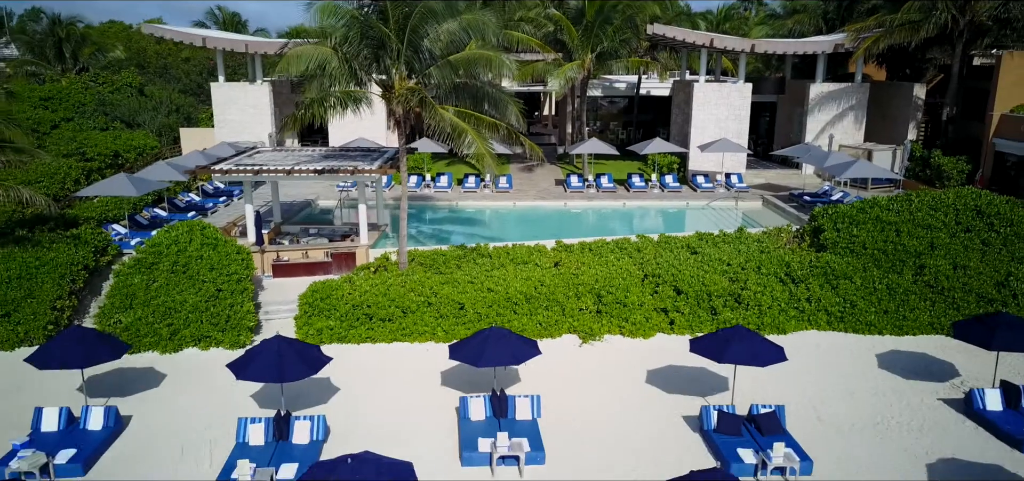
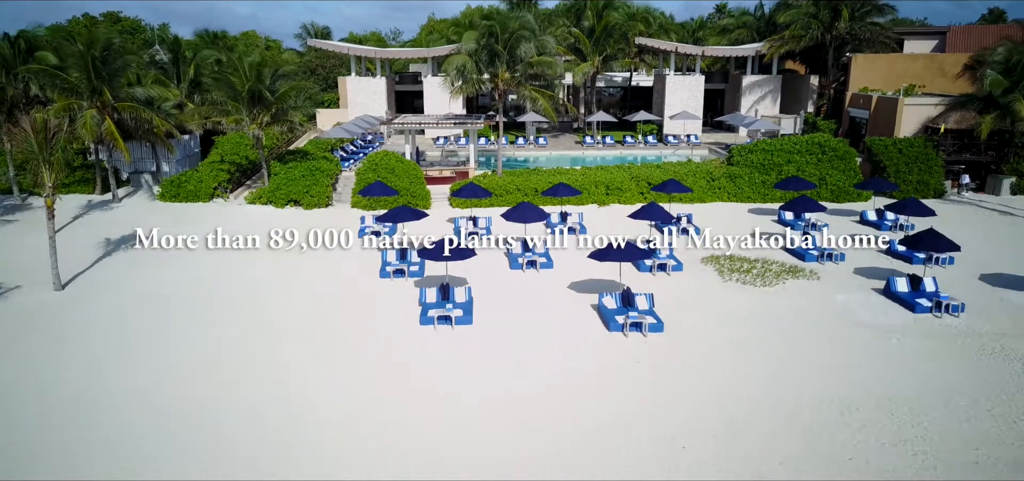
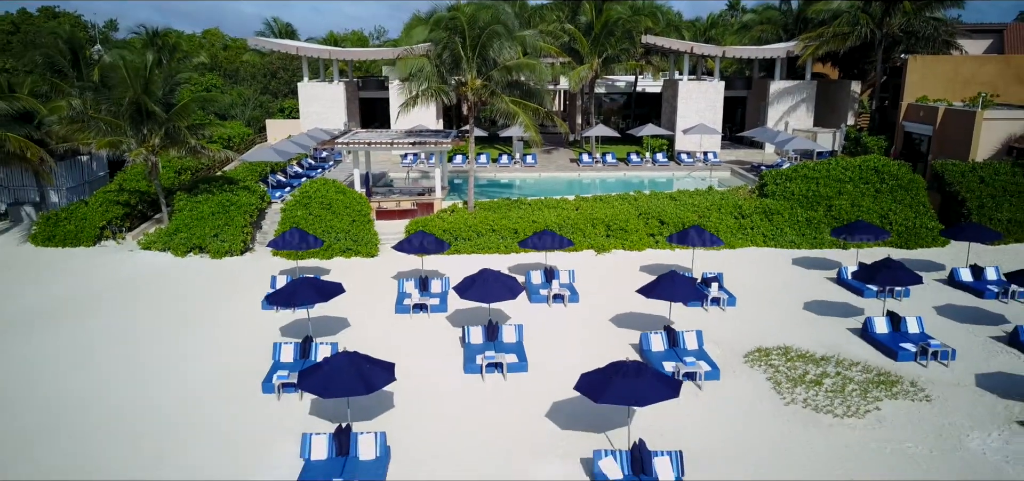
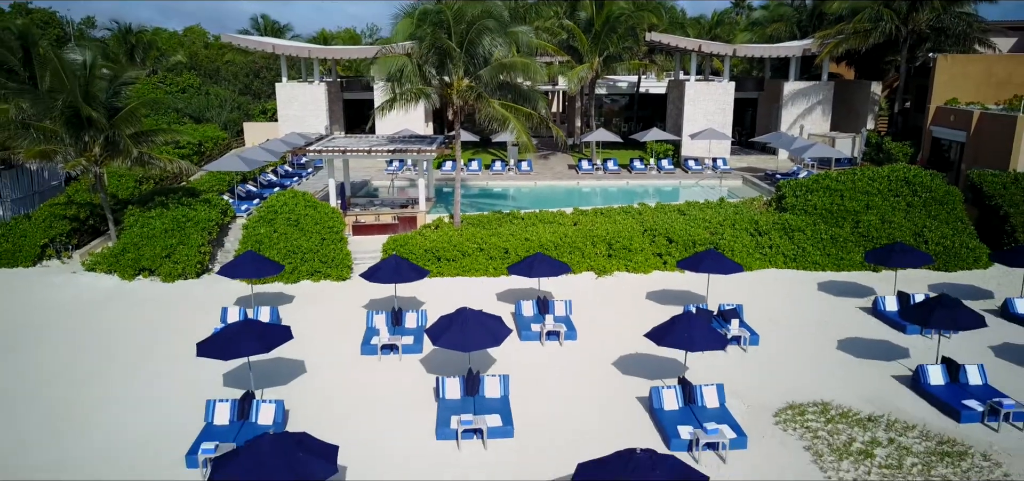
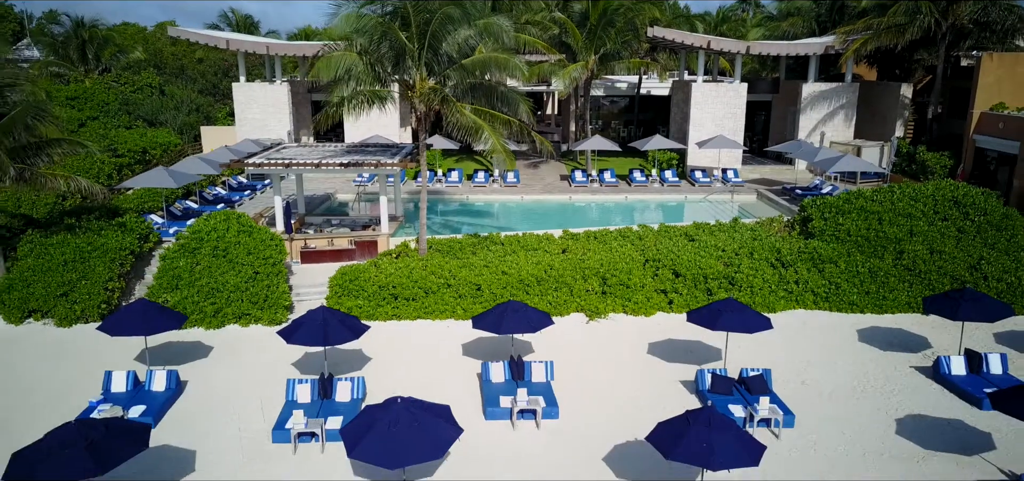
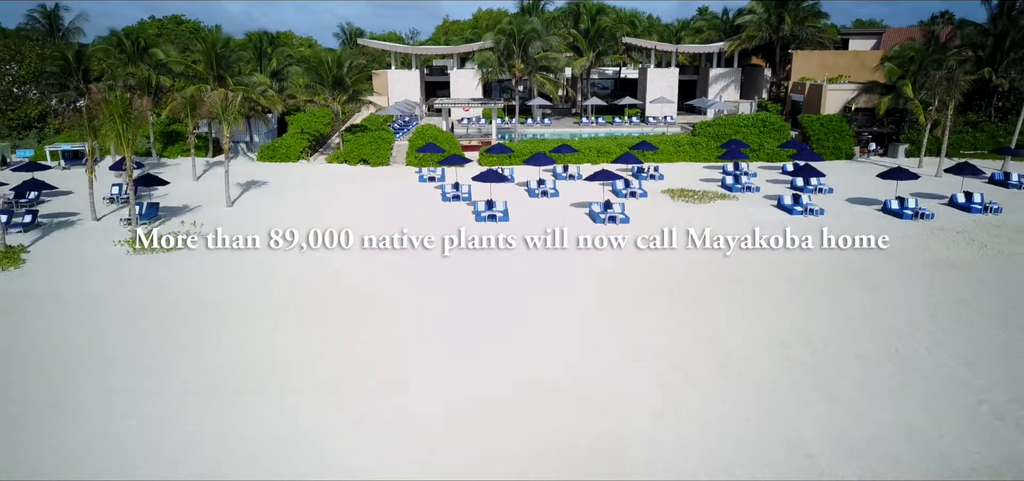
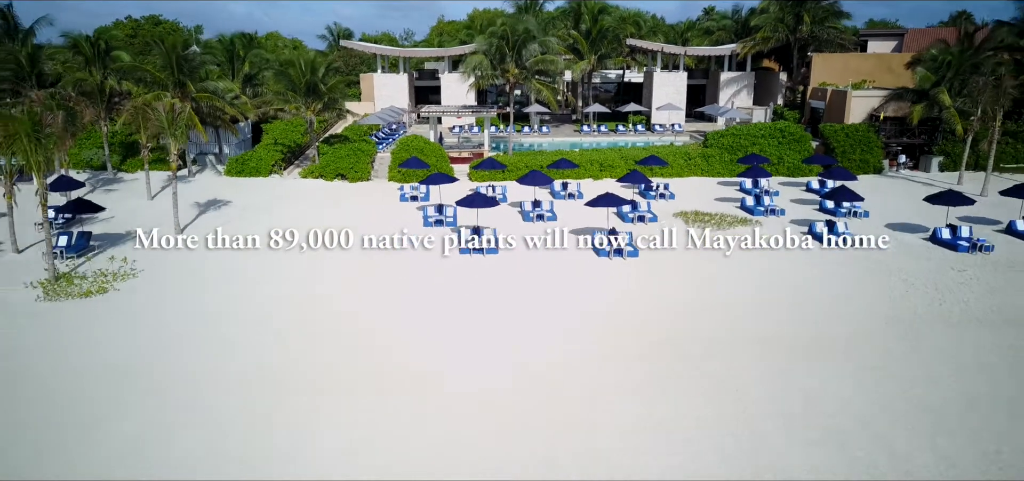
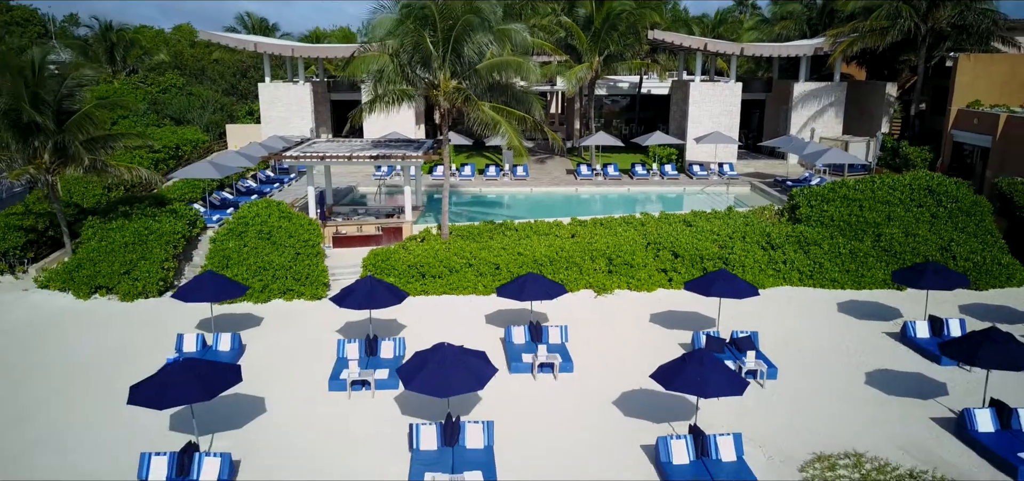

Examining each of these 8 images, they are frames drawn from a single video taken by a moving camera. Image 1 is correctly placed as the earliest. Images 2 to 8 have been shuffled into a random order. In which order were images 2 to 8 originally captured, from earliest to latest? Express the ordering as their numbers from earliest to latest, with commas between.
5, 8, 4, 3, 2, 7, 6
